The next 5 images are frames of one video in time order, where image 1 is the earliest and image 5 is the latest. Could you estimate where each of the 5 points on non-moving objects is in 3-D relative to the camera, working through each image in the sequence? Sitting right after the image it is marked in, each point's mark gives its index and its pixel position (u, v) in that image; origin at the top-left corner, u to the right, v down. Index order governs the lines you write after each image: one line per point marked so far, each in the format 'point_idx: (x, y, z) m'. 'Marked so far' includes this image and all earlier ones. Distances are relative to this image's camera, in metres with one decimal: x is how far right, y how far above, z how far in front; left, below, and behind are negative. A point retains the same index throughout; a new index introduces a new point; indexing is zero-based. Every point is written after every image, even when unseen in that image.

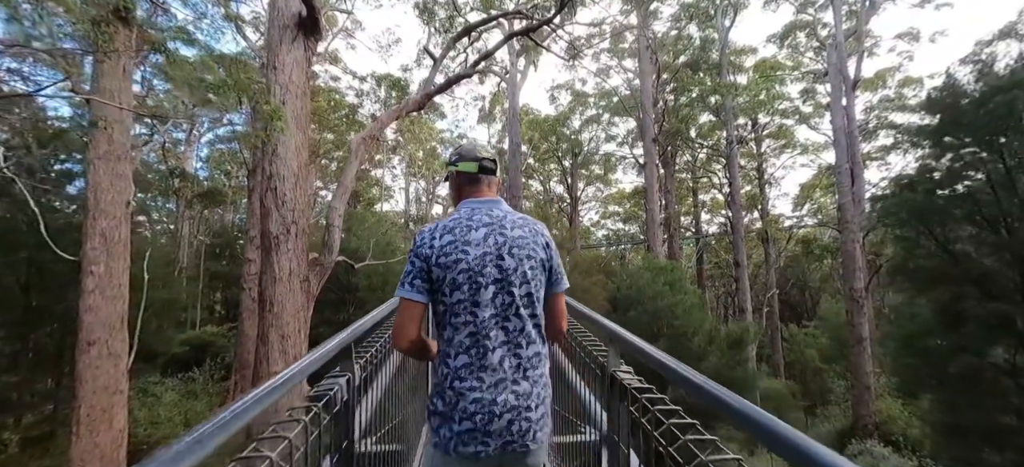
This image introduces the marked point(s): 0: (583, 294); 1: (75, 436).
0: (+2.9, -2.5, +16.7) m
1: (-7.7, -3.5, +7.2) m
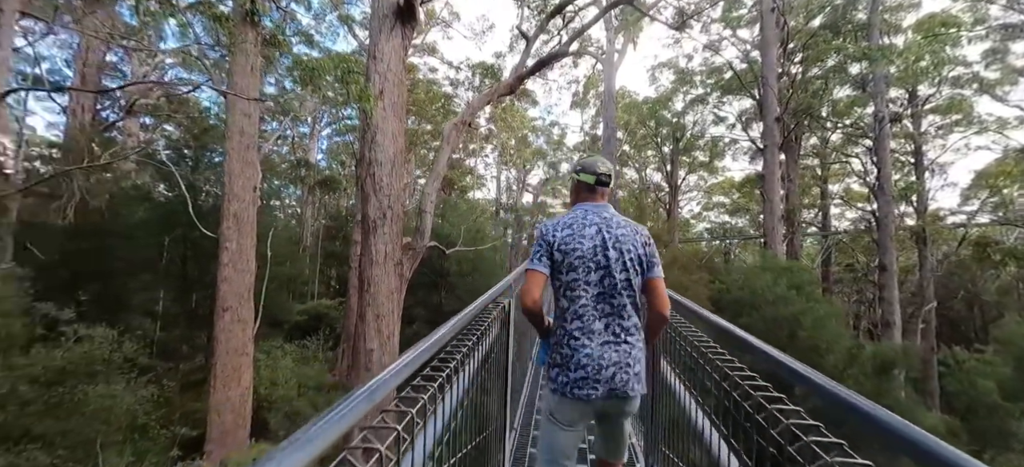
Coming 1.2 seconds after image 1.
0: (+6.3, -2.2, +15.2) m
1: (-6.1, -3.2, +8.3) m
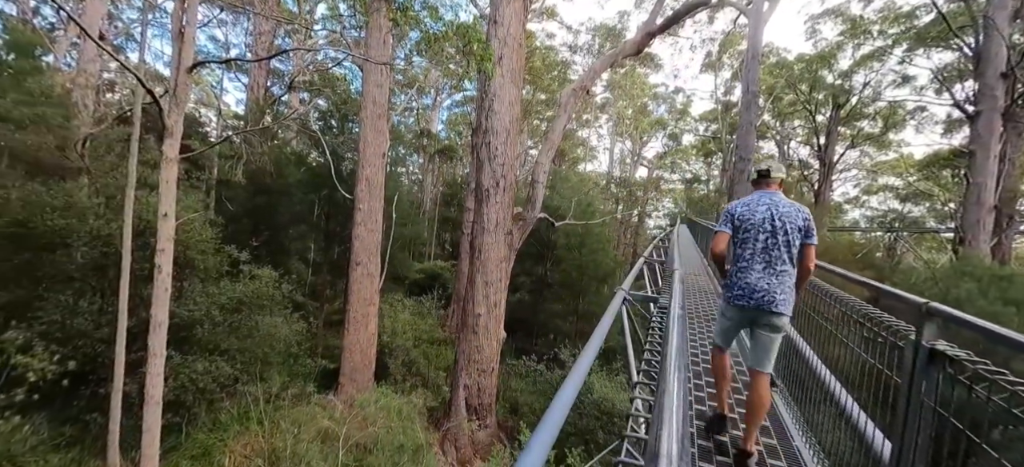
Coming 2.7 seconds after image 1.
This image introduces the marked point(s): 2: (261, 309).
0: (+10.0, -1.8, +12.9) m
1: (-3.8, -2.3, +9.4) m
2: (-7.0, -2.1, +11.2) m
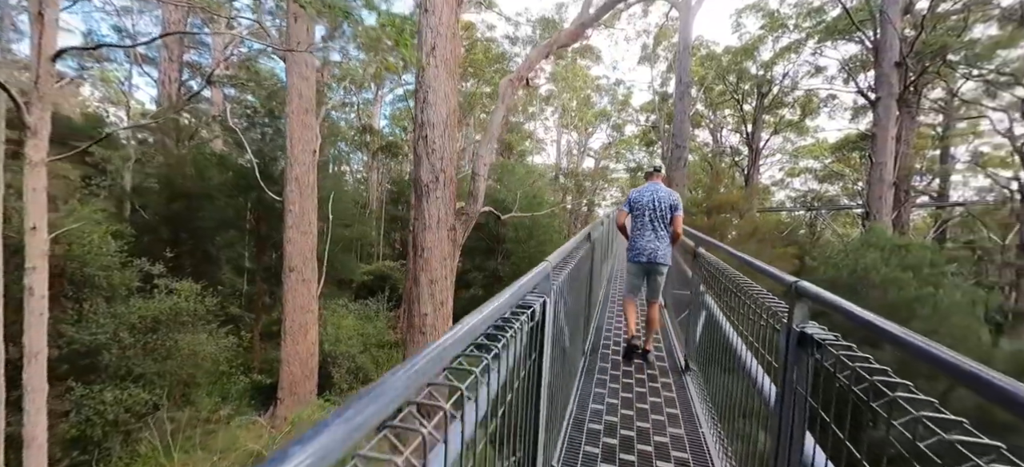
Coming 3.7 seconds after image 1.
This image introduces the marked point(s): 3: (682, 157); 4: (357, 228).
0: (+8.4, -1.2, +13.8) m
1: (-4.9, -2.4, +8.8) m
2: (-8.3, -2.3, +10.3) m
3: (+6.1, +2.8, +14.7) m
4: (-7.4, +0.3, +19.6) m
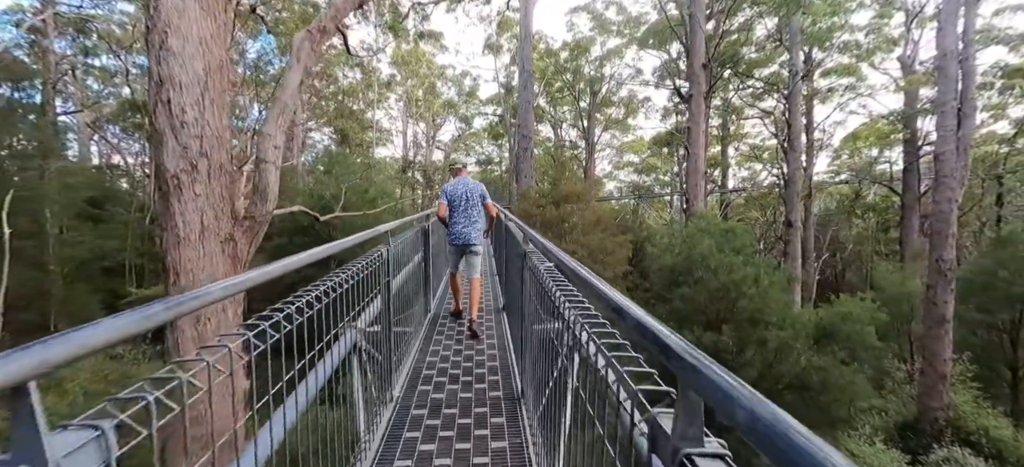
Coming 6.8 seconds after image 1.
0: (+3.2, -0.8, +14.3) m
1: (-7.6, -2.7, +5.1) m
2: (-11.2, -2.9, +5.3) m
3: (+0.6, +3.0, +14.3) m
4: (-13.7, -0.2, +14.3) m
